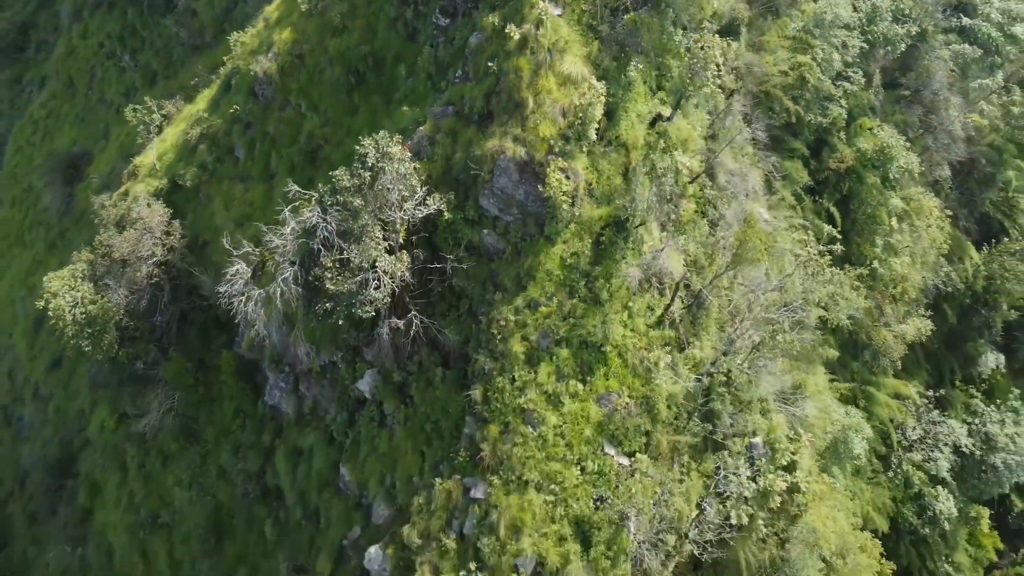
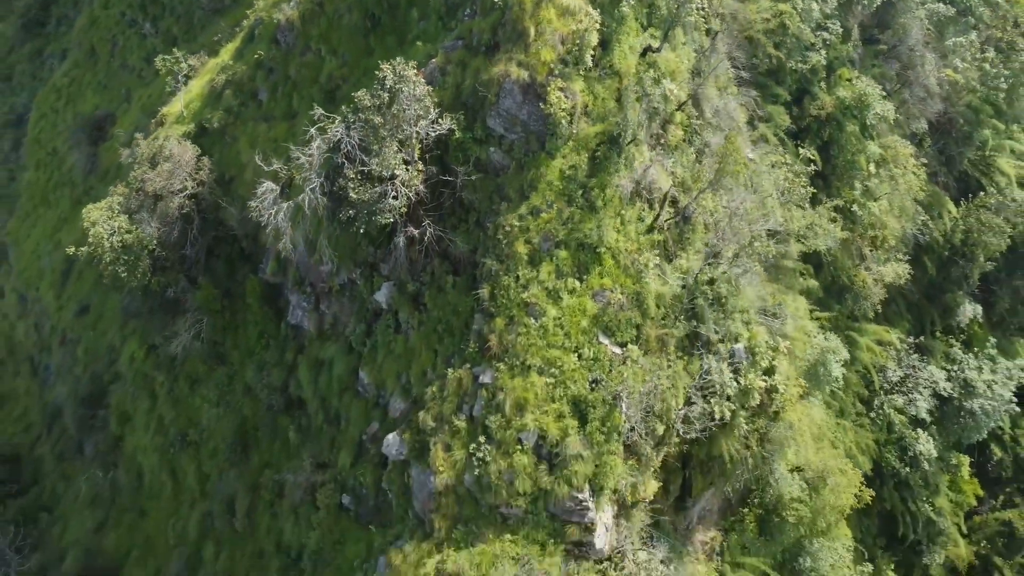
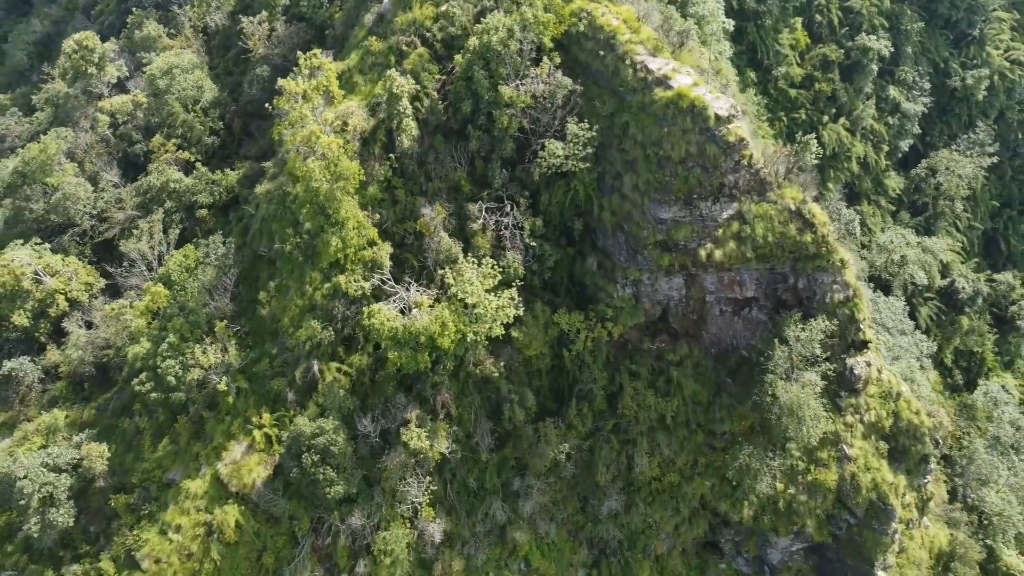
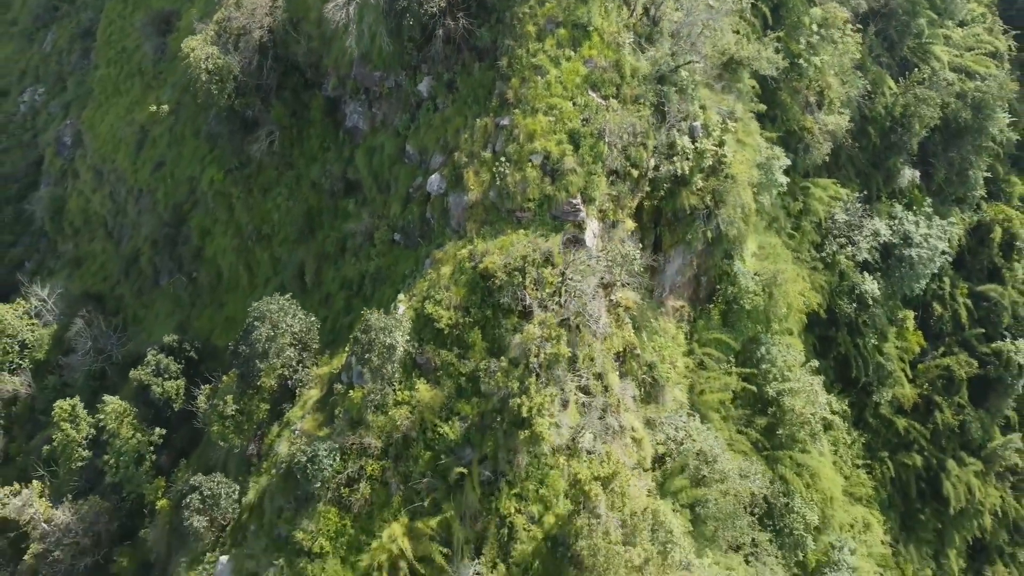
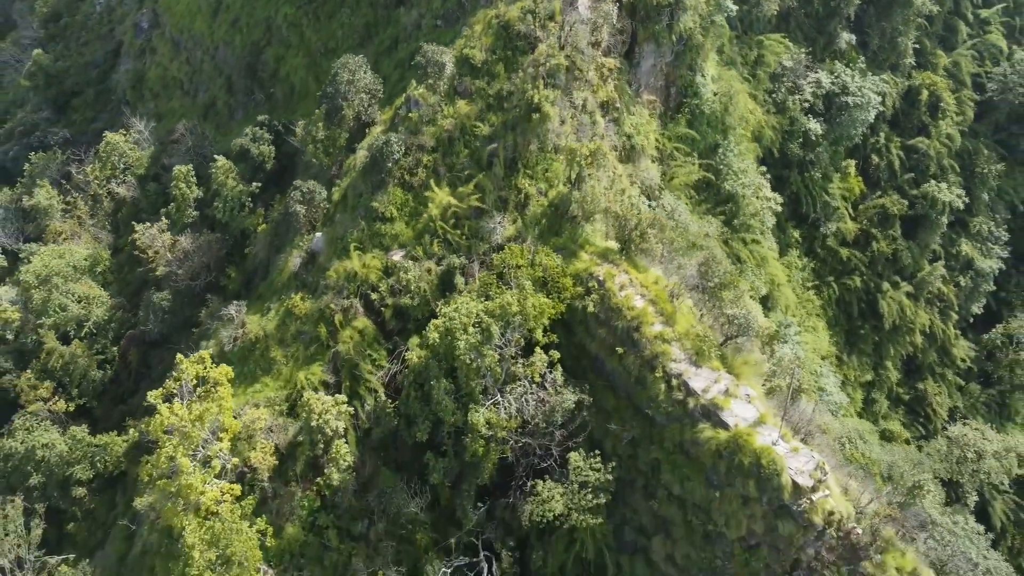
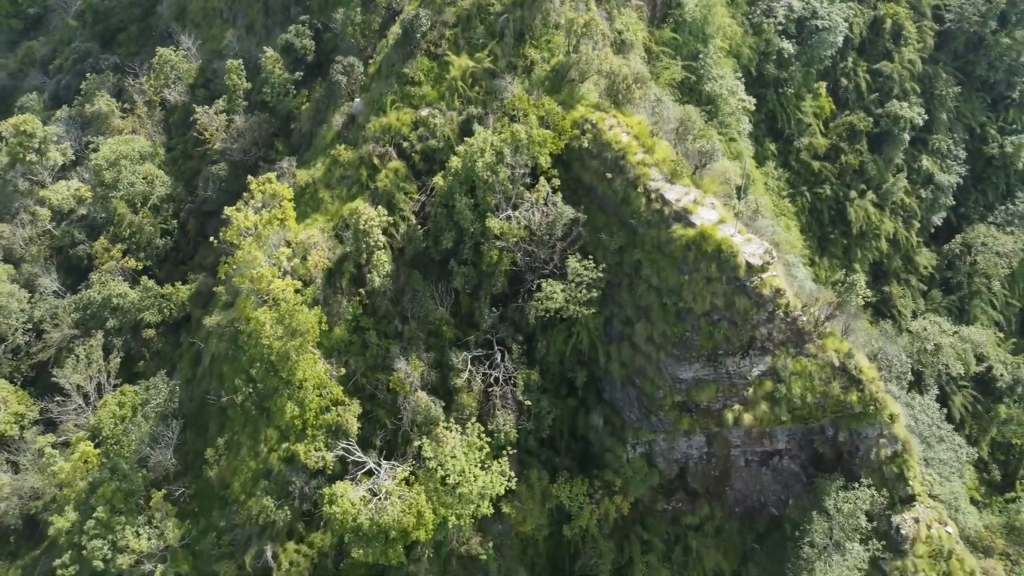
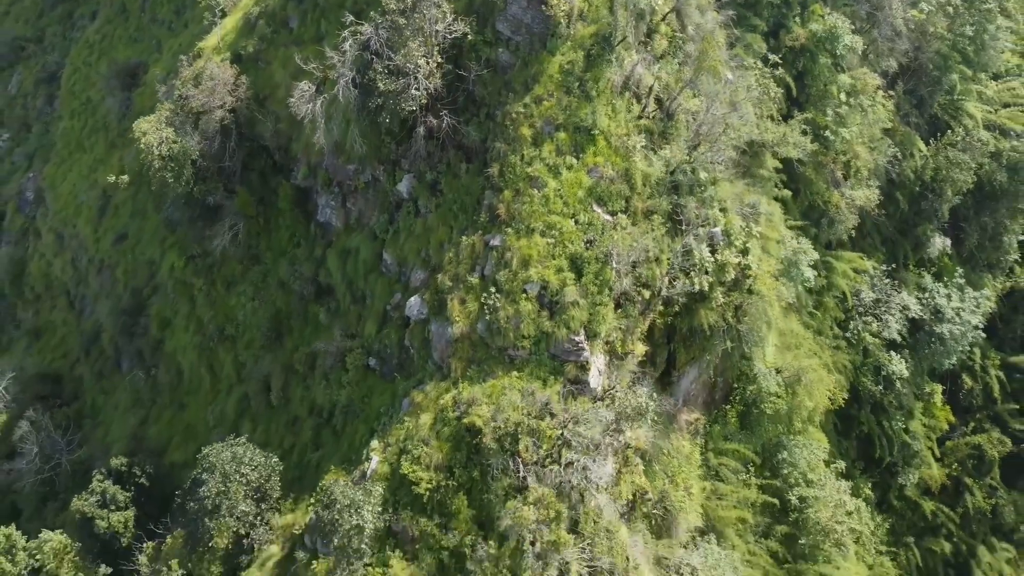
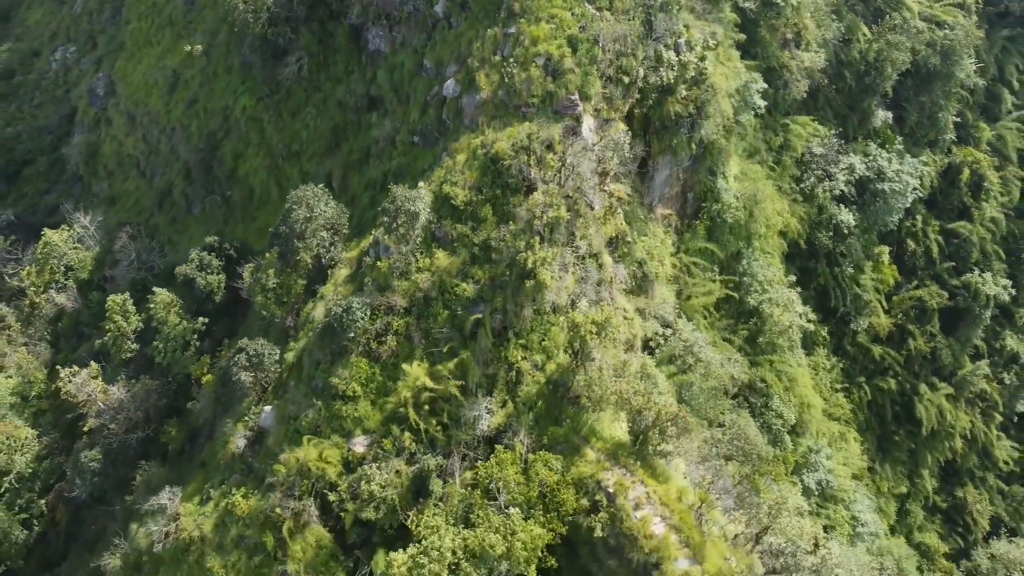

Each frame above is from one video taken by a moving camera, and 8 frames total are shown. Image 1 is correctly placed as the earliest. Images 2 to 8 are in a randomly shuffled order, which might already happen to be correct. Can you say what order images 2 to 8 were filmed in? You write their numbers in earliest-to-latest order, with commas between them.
2, 7, 4, 8, 5, 6, 3
